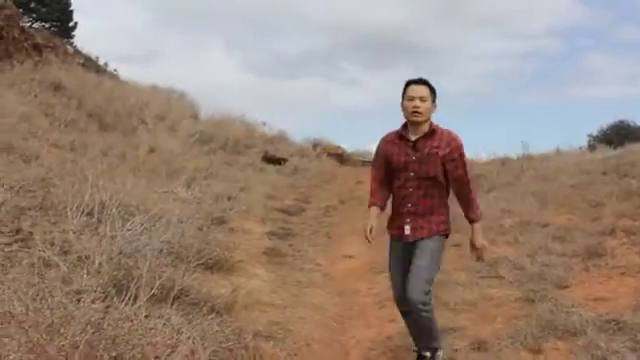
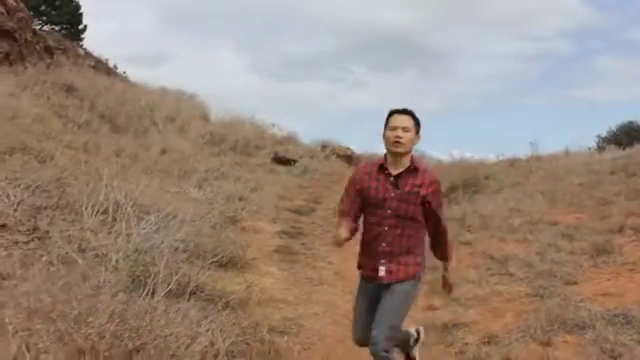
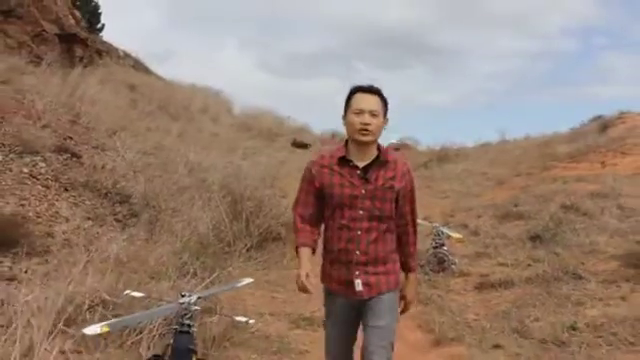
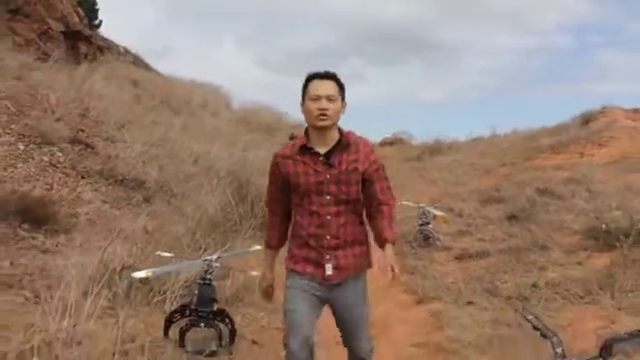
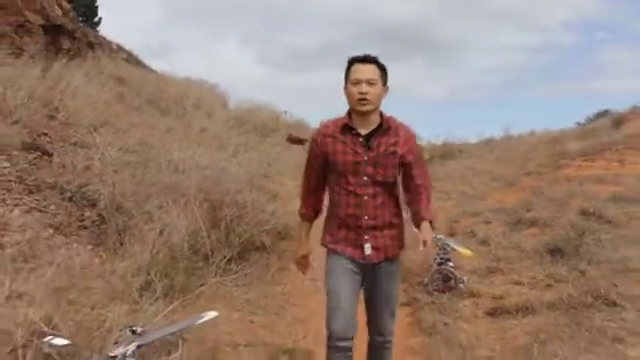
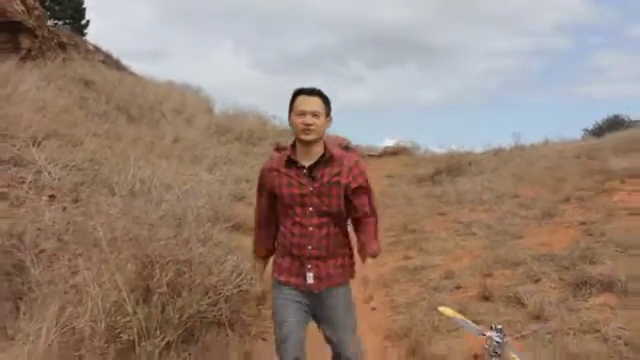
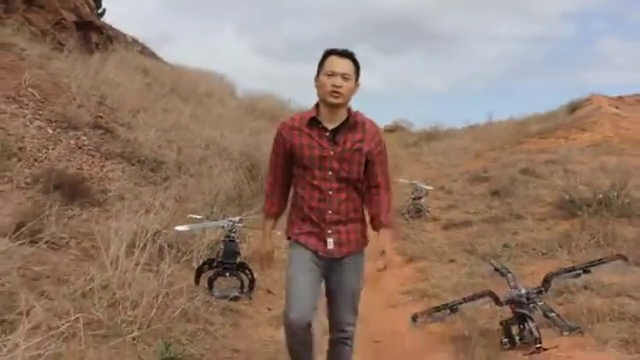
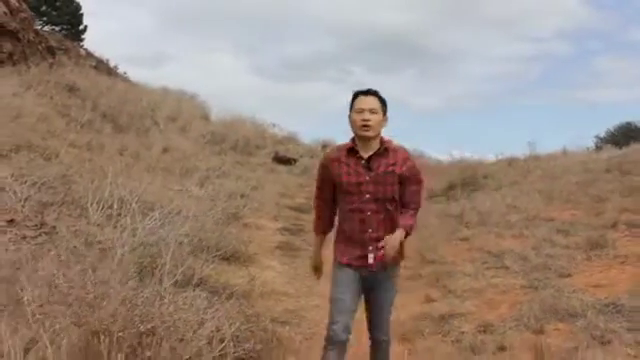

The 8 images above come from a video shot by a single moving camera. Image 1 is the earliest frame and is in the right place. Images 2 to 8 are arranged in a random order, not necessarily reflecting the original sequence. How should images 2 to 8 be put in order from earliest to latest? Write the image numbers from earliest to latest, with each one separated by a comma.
2, 8, 6, 5, 3, 4, 7
